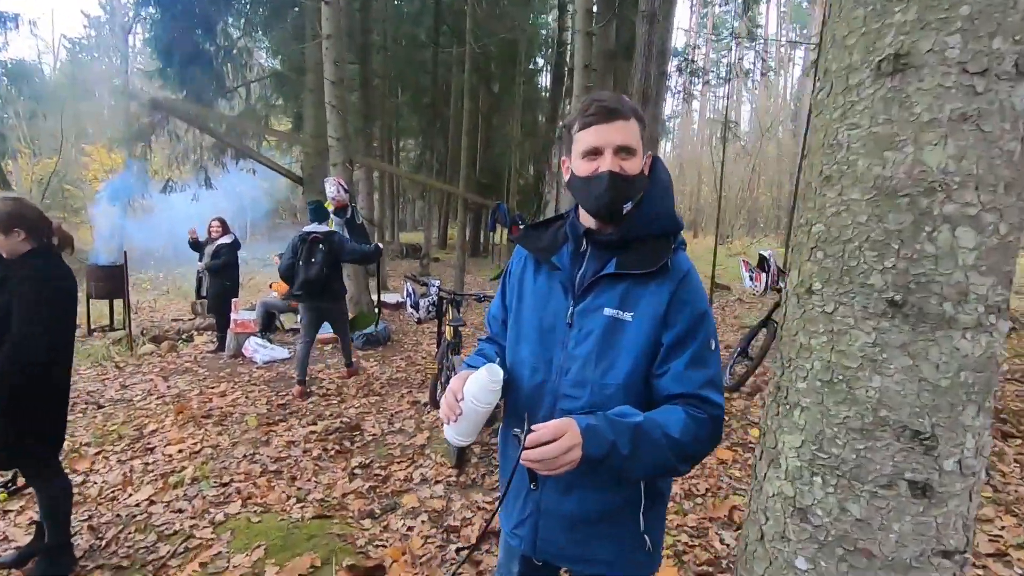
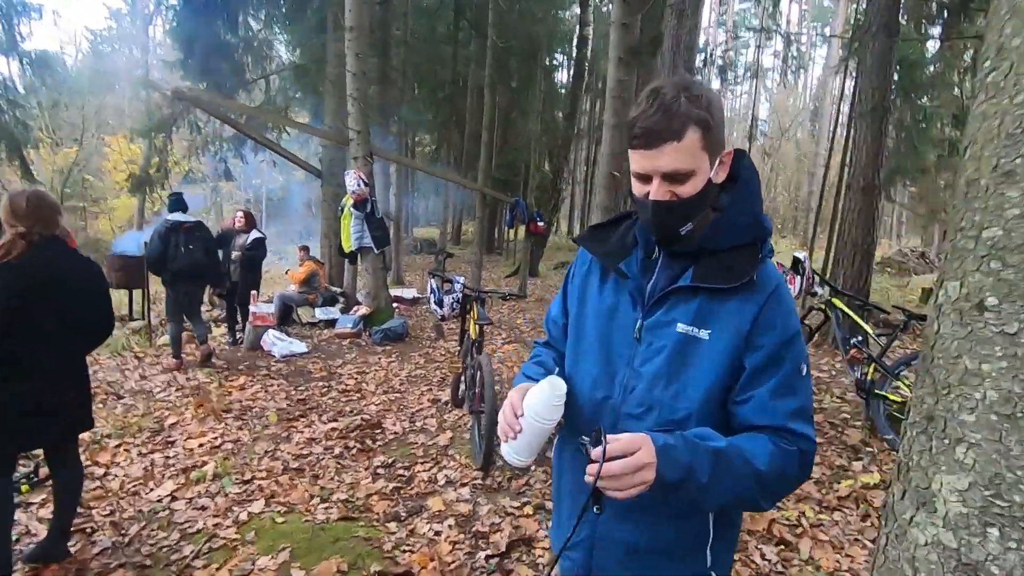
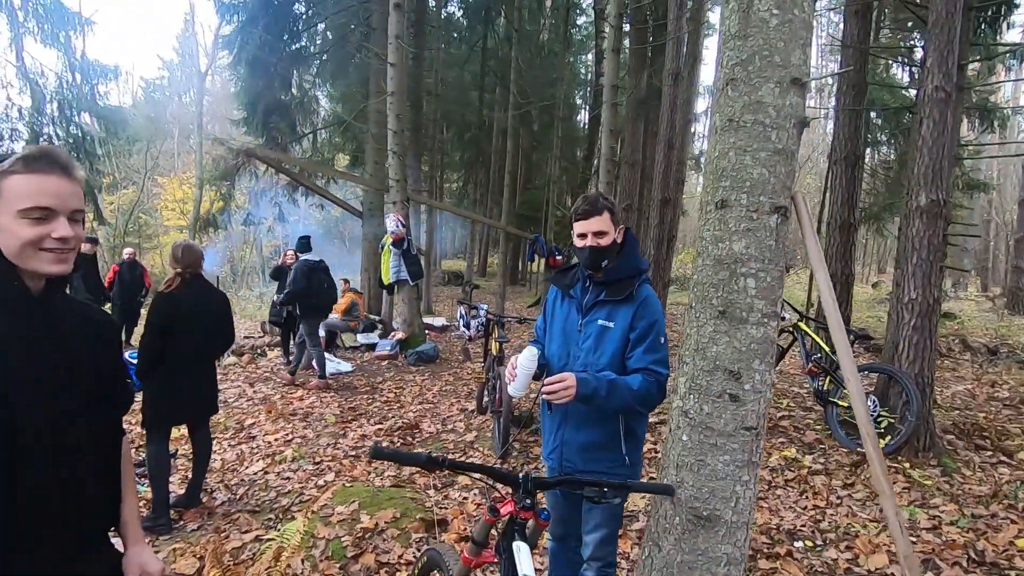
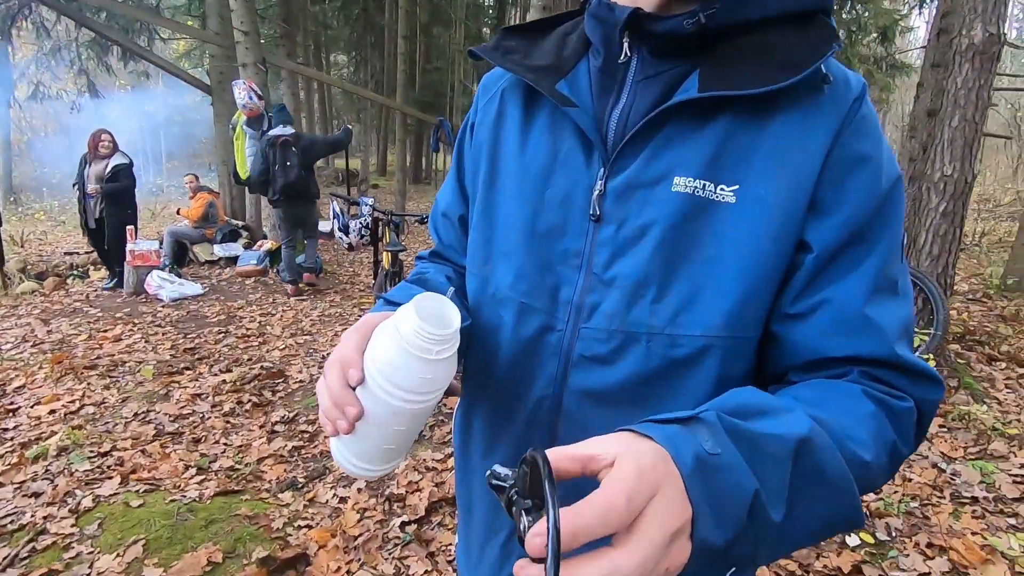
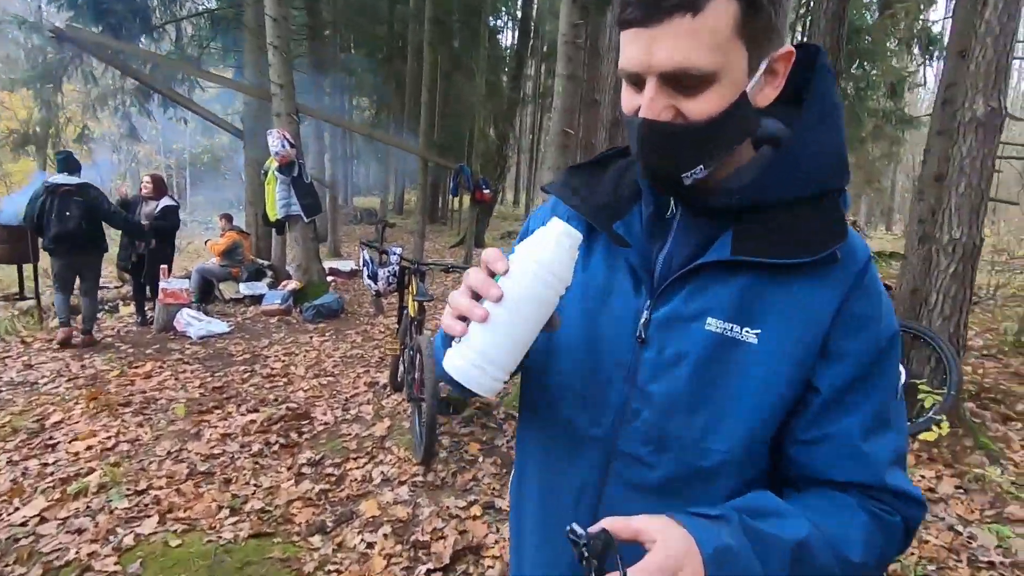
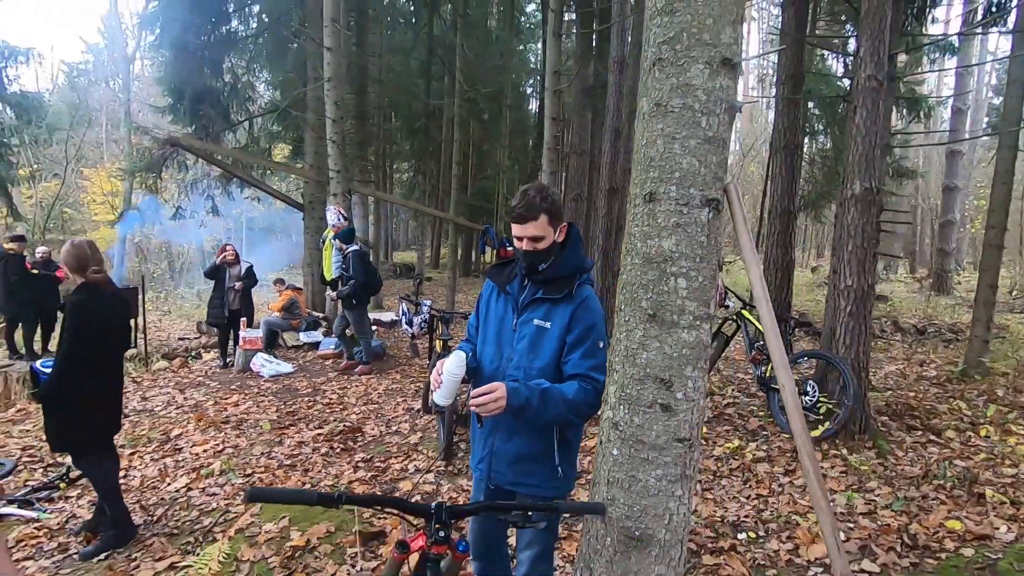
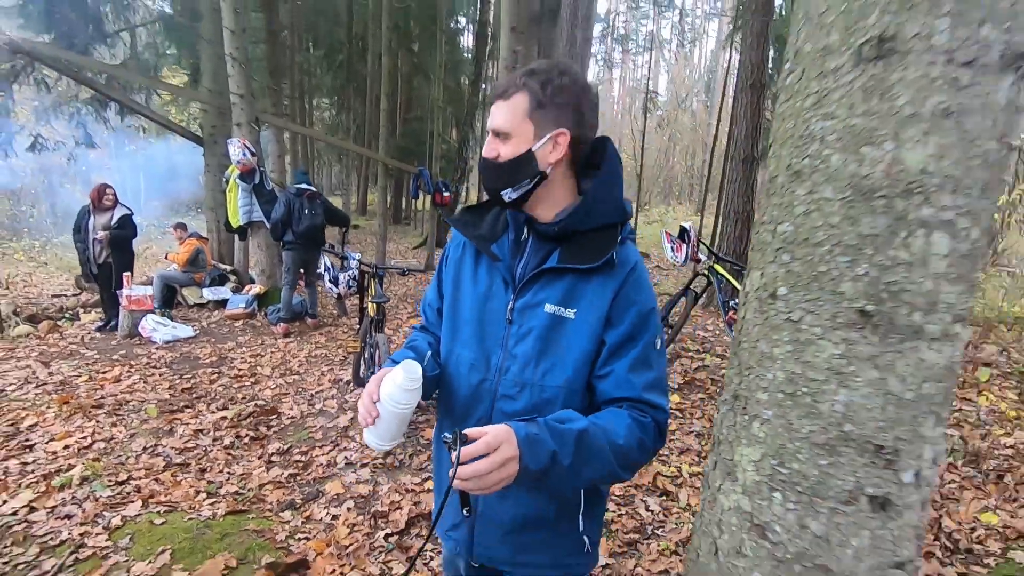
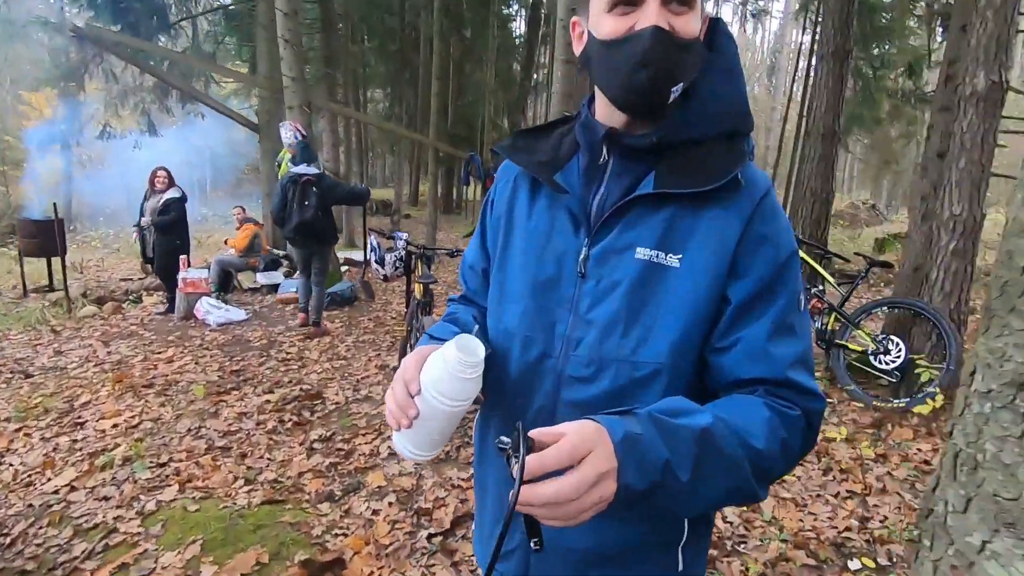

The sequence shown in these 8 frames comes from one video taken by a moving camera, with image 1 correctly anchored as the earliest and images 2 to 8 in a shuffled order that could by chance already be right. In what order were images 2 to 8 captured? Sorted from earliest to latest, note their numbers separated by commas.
8, 4, 7, 6, 3, 2, 5
